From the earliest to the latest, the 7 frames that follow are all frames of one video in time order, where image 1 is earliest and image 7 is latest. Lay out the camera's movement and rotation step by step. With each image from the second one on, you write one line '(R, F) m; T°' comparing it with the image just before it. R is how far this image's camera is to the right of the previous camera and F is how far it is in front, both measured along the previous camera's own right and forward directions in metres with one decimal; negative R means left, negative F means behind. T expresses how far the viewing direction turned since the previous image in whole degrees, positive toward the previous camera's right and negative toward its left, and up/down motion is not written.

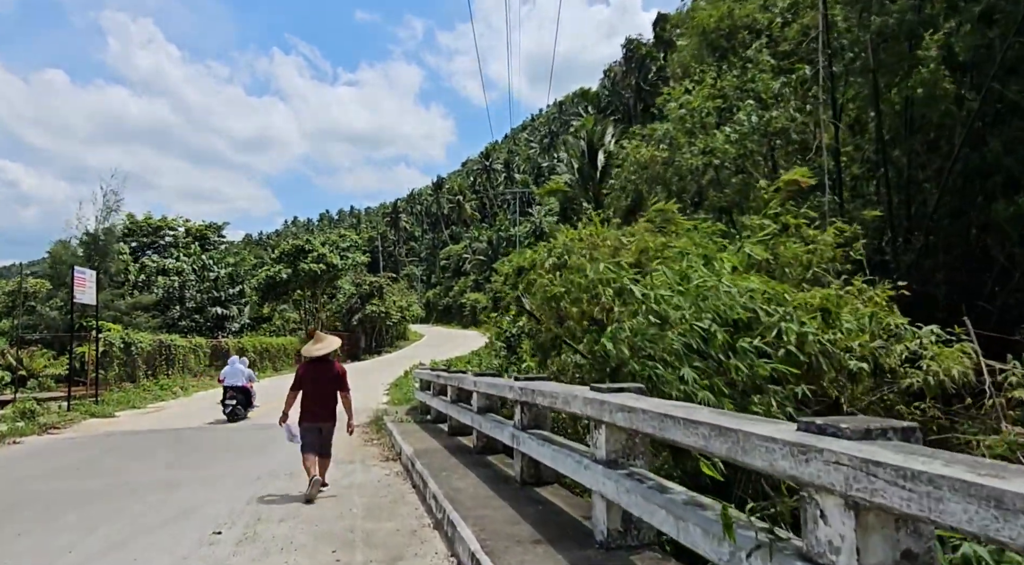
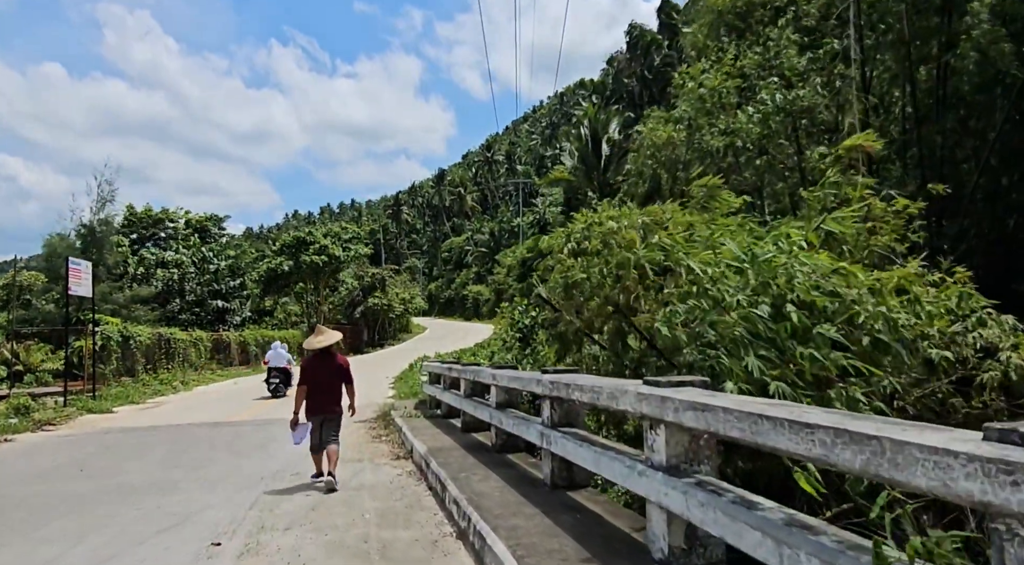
(-0.2, +0.5) m; 0°
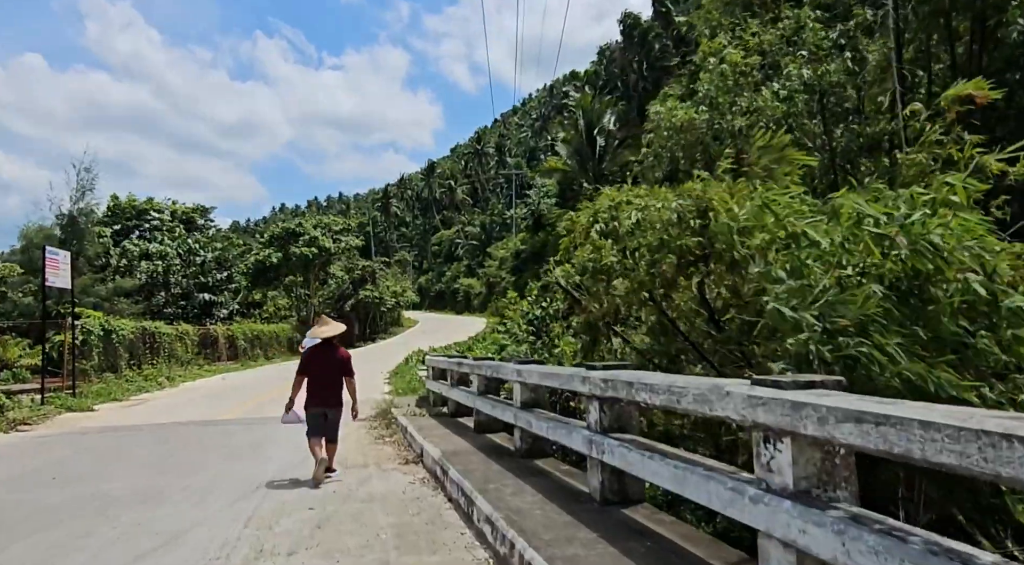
(-0.3, +0.7) m; +1°
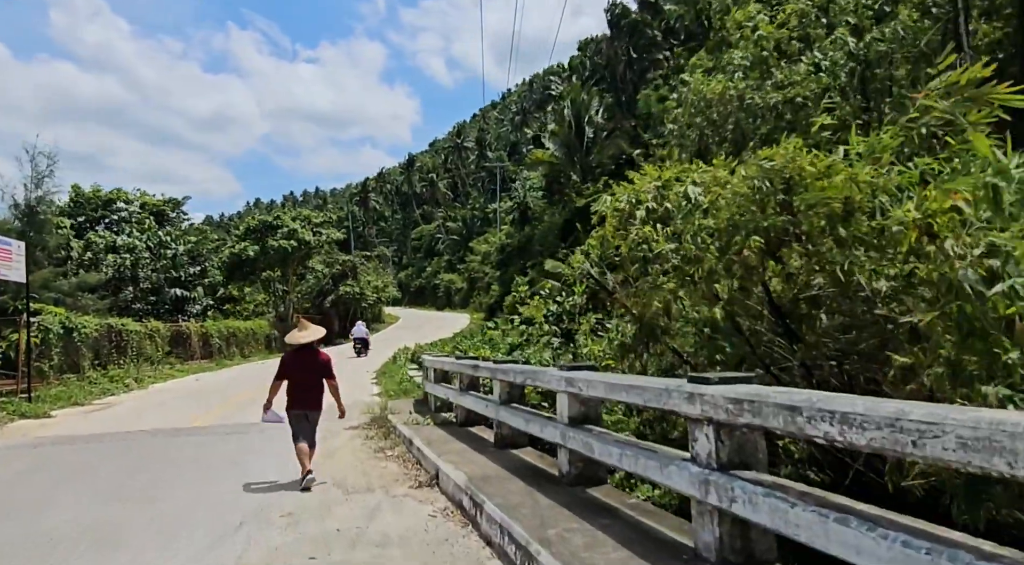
(-0.5, +1.1) m; +2°
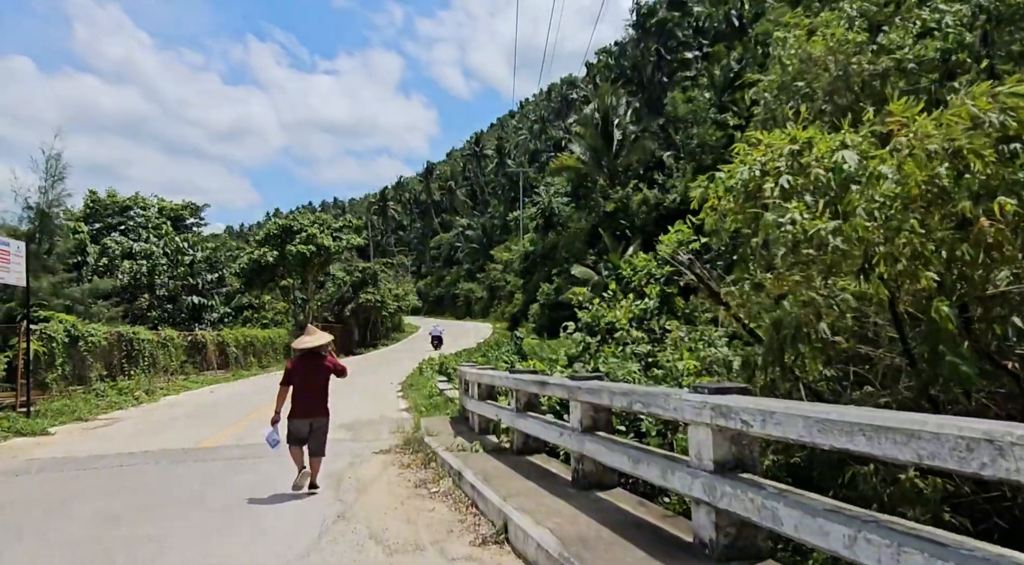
(-0.5, +1.4) m; -1°
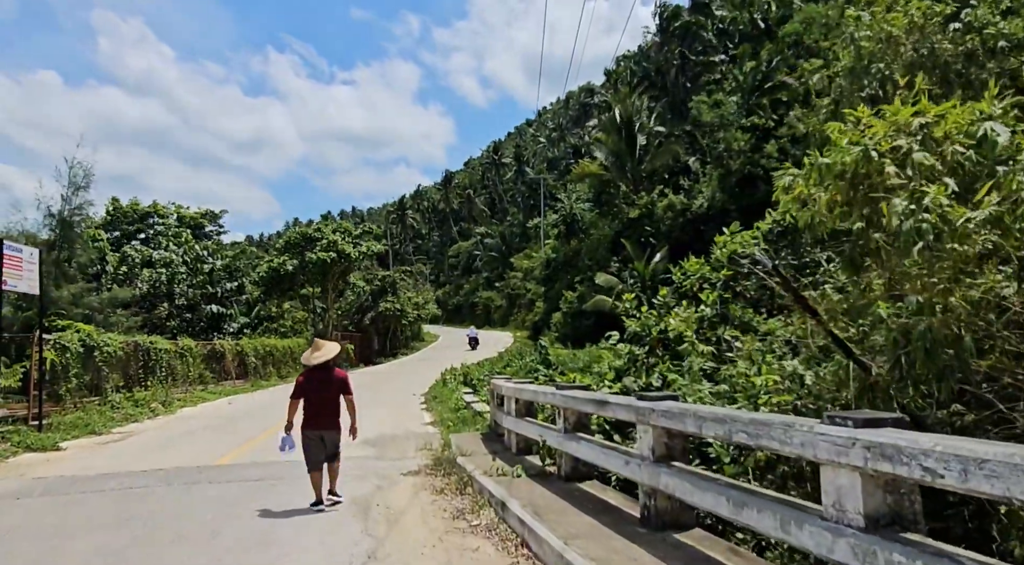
(-0.3, +0.7) m; -1°
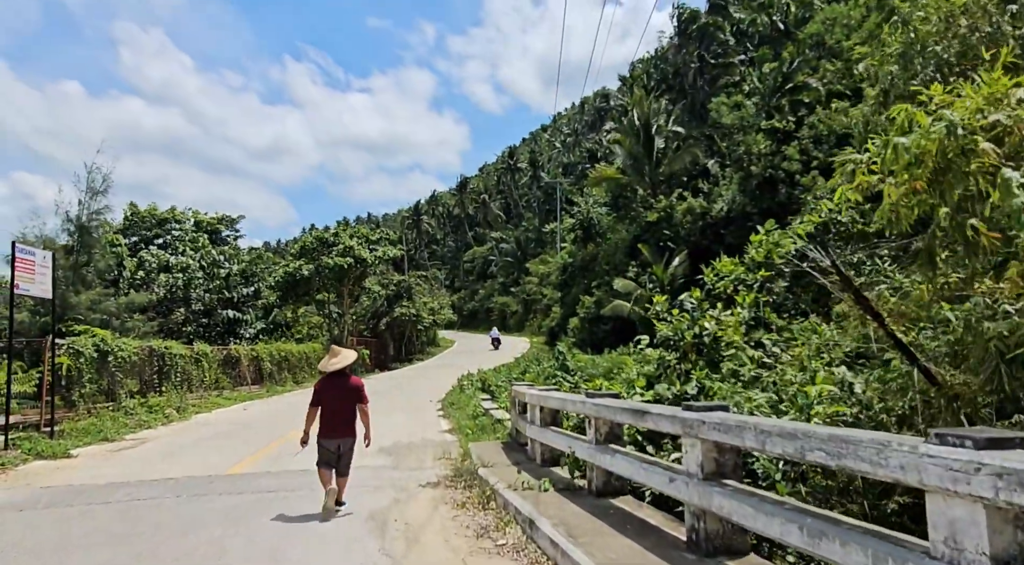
(-0.1, +0.4) m; -1°
